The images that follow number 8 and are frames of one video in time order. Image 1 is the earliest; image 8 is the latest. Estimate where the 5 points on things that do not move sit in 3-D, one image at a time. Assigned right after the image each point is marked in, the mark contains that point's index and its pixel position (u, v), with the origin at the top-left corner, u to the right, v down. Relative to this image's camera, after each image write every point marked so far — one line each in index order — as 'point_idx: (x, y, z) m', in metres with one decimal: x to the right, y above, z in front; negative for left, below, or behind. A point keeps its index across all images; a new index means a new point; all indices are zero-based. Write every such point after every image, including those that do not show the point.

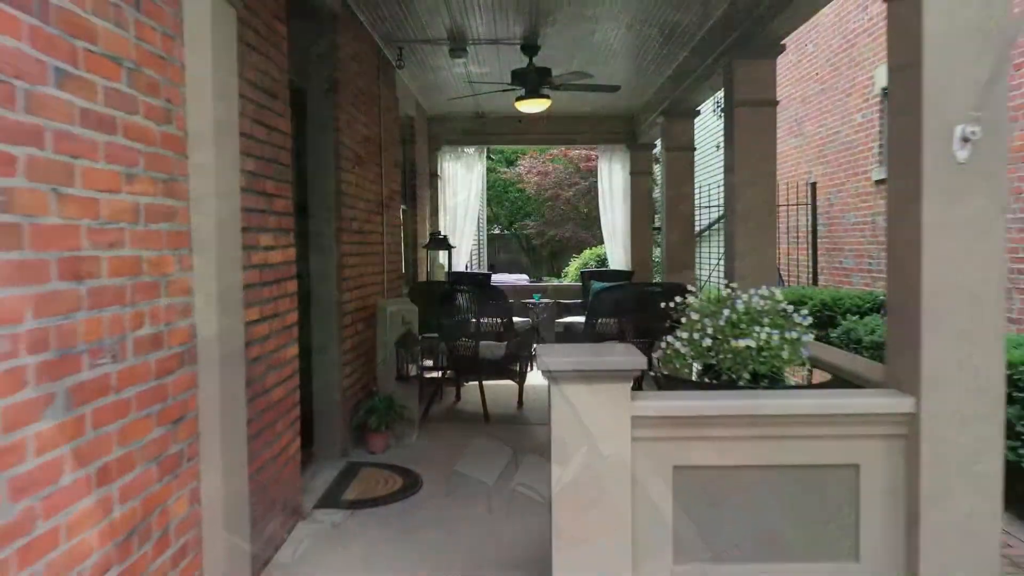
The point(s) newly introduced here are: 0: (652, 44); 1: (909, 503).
0: (+1.0, +1.6, +4.5) m
1: (+1.2, -0.6, +2.0) m
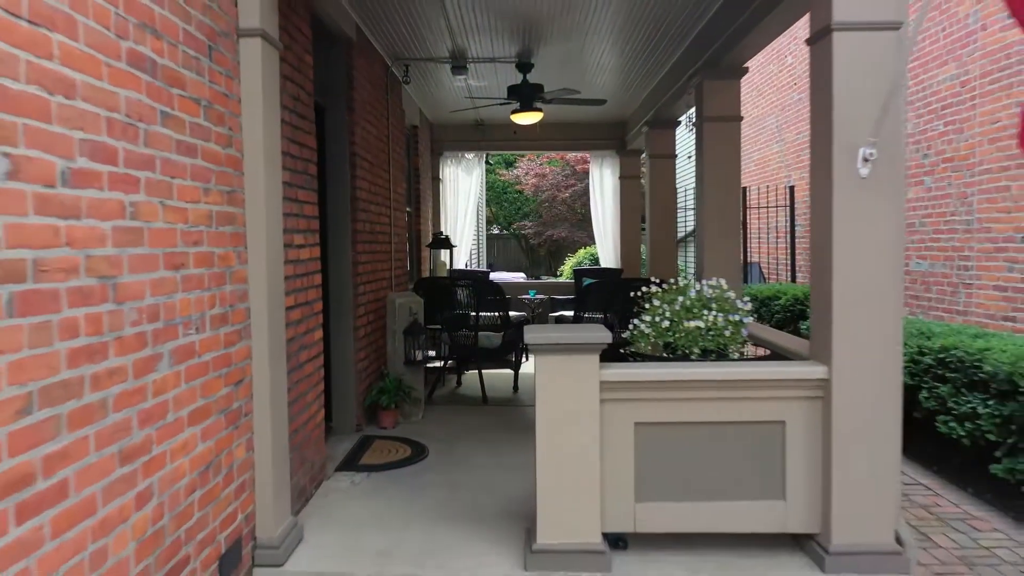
0: (+0.9, +1.7, +5.0) m
1: (+1.1, -0.6, +2.4) m
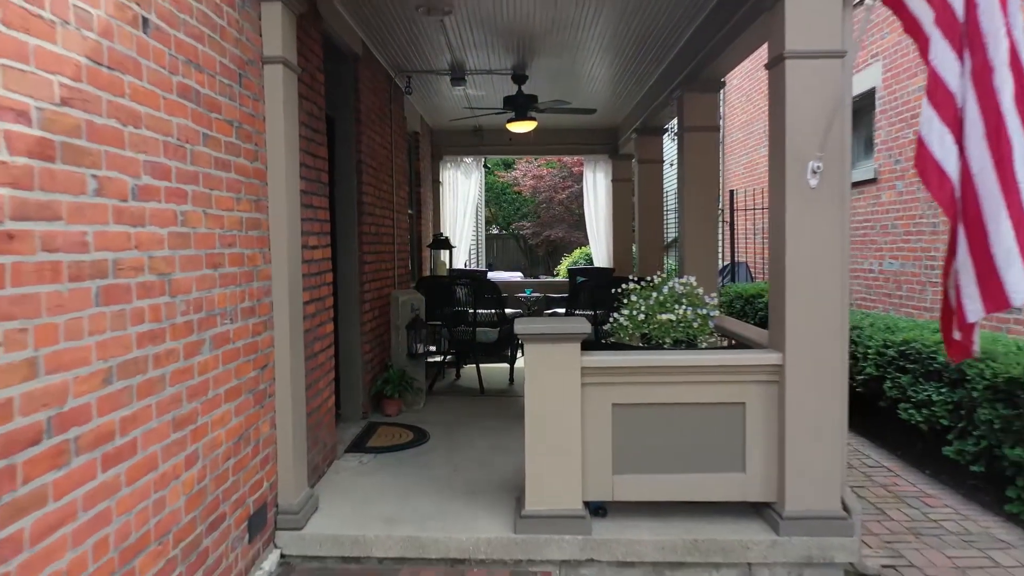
0: (+0.9, +1.7, +5.3) m
1: (+1.1, -0.6, +2.8) m
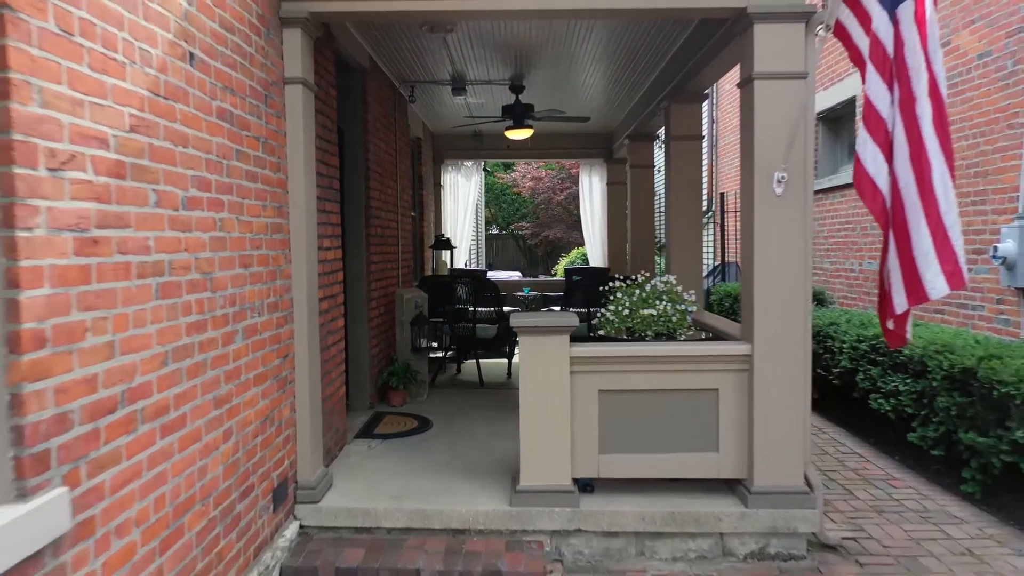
0: (+0.9, +1.7, +5.6) m
1: (+1.1, -0.6, +3.1) m
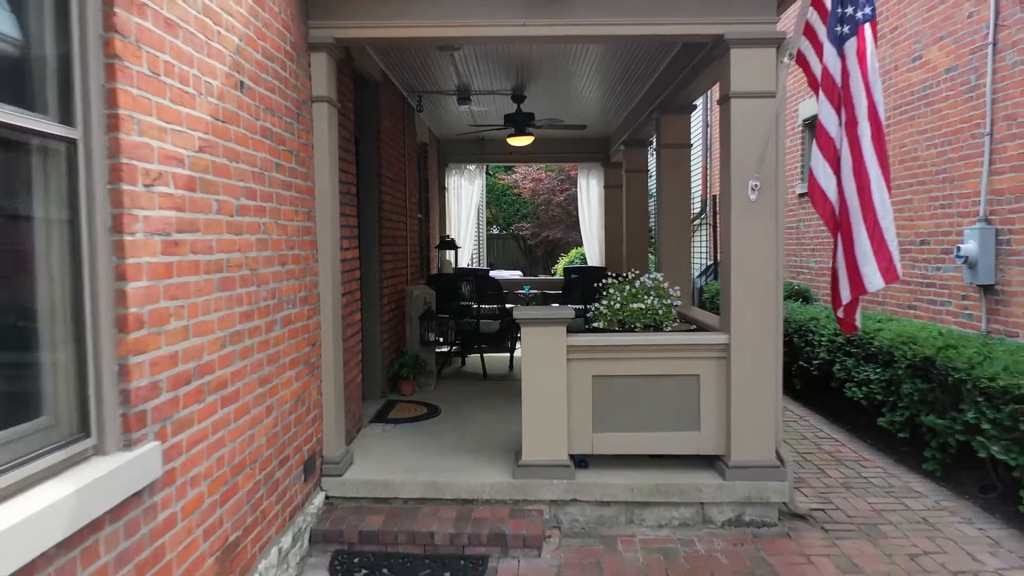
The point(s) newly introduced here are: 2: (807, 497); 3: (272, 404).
0: (+0.9, +1.7, +6.0) m
1: (+1.1, -0.5, +3.4) m
2: (+1.6, -1.2, +3.7) m
3: (-1.0, -0.5, +2.7) m
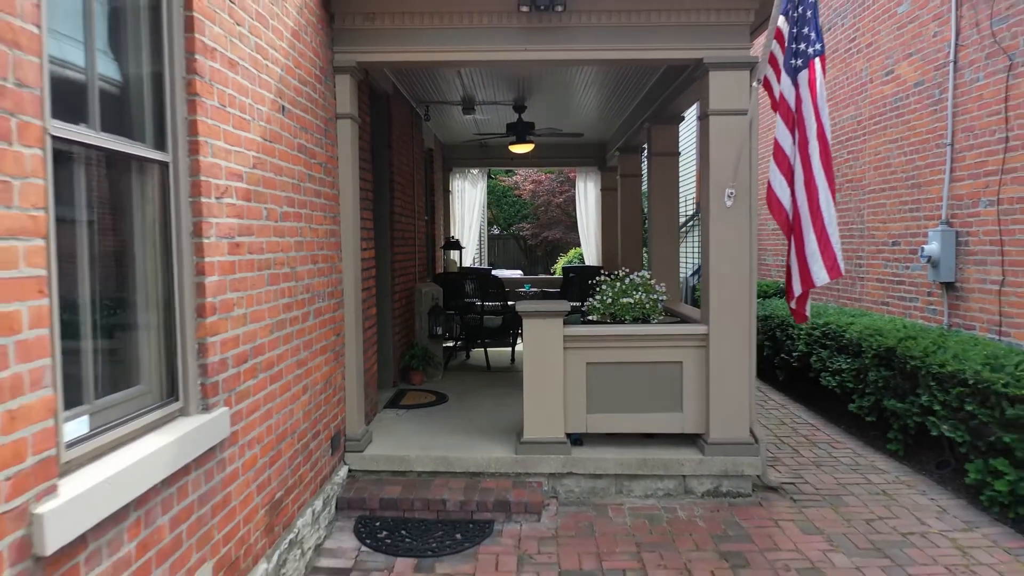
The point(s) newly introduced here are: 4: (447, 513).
0: (+0.9, +1.7, +6.4) m
1: (+1.1, -0.5, +3.8) m
2: (+1.7, -1.1, +4.1) m
3: (-1.0, -0.5, +3.1) m
4: (-0.3, -1.2, +3.5) m
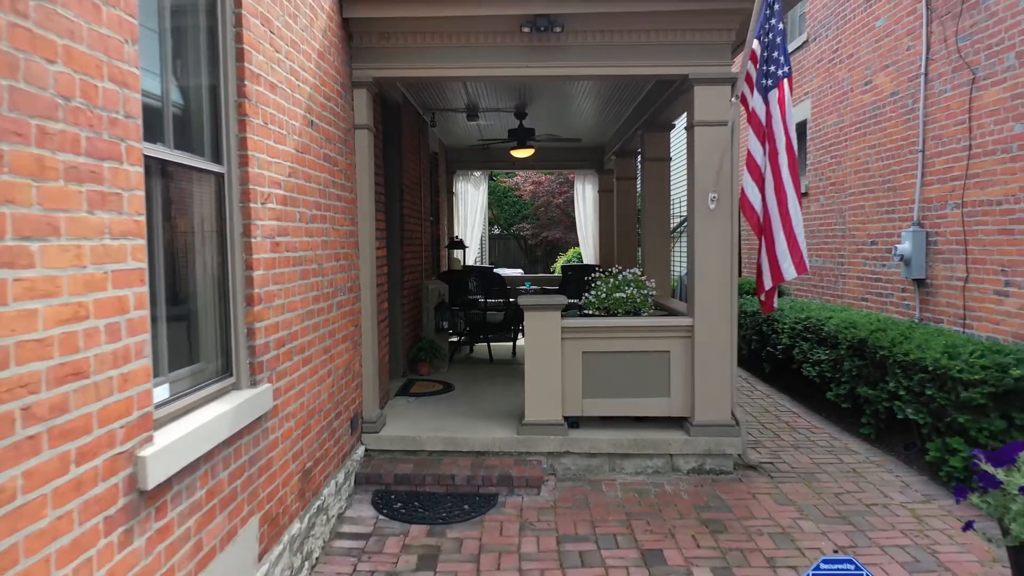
0: (+0.9, +1.8, +6.7) m
1: (+1.1, -0.5, +4.2) m
2: (+1.7, -1.1, +4.5) m
3: (-0.9, -0.4, +3.5) m
4: (-0.3, -1.2, +3.9) m
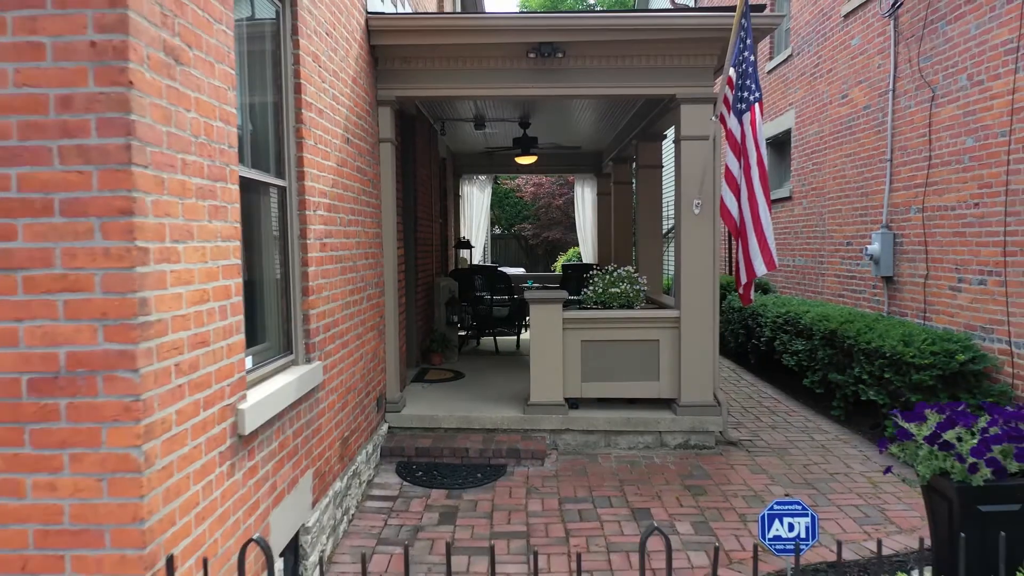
0: (+1.0, +1.8, +7.3) m
1: (+1.2, -0.5, +4.7) m
2: (+1.7, -1.1, +5.0) m
3: (-0.9, -0.4, +4.0) m
4: (-0.3, -1.1, +4.4) m
